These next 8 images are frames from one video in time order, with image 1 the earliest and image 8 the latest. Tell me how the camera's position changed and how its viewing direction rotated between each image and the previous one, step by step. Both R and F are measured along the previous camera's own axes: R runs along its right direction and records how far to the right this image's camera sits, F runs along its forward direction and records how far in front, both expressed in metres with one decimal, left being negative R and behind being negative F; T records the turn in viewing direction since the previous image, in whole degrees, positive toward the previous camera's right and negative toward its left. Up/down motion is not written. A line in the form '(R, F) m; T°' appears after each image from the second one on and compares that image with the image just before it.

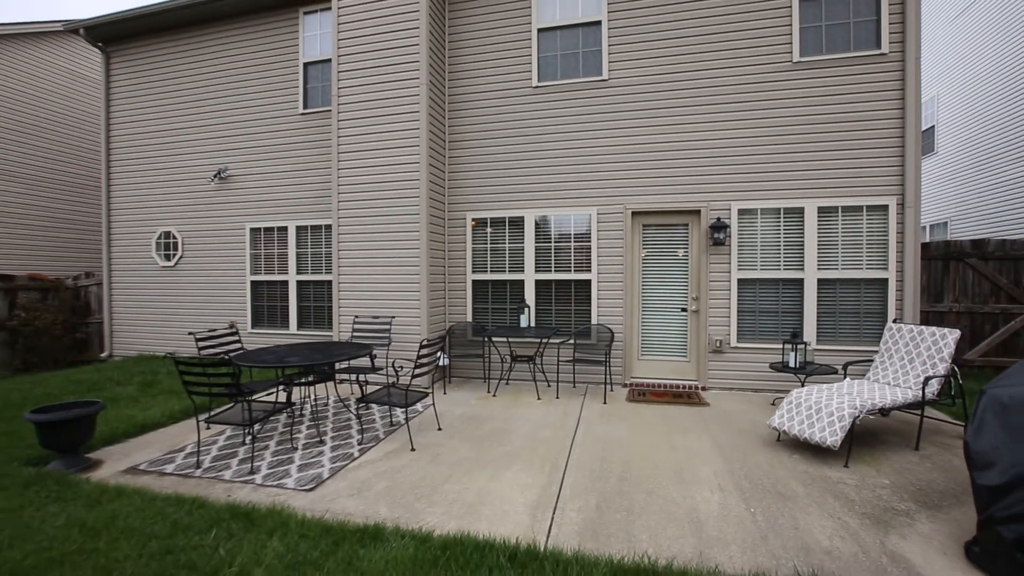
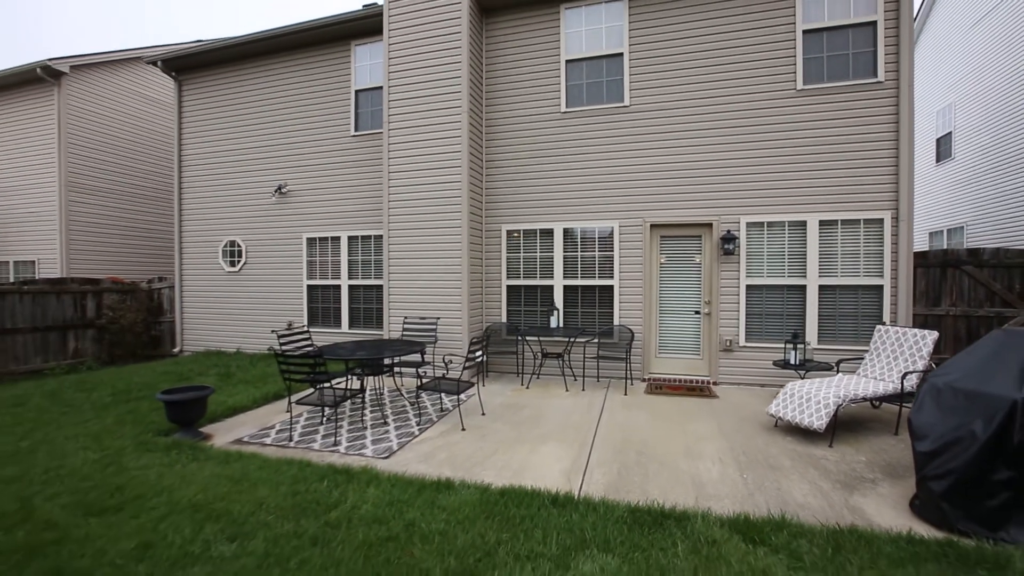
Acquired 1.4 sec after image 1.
(-0.1, -0.7) m; -2°
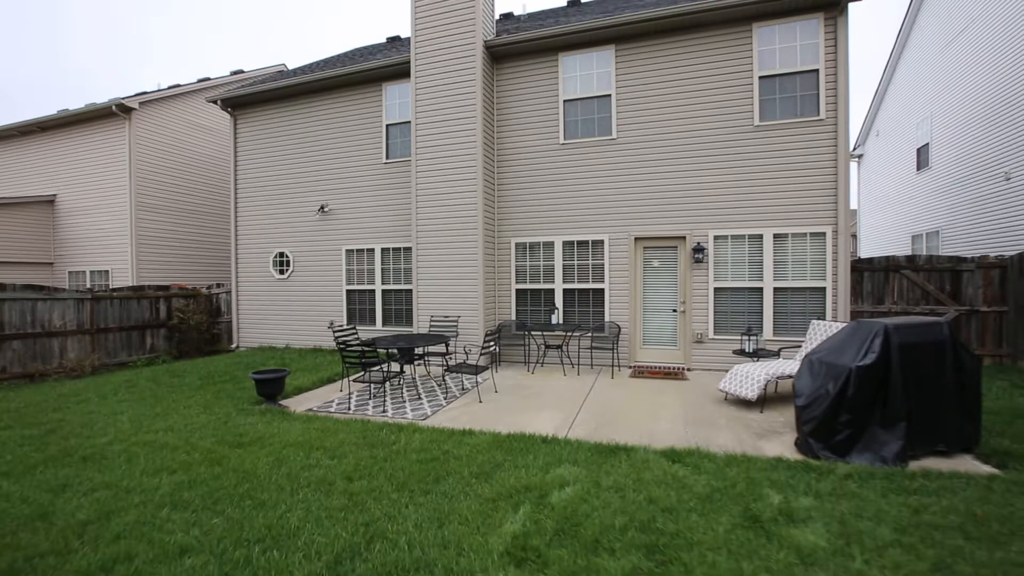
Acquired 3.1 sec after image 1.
(+0.1, -1.2) m; -2°
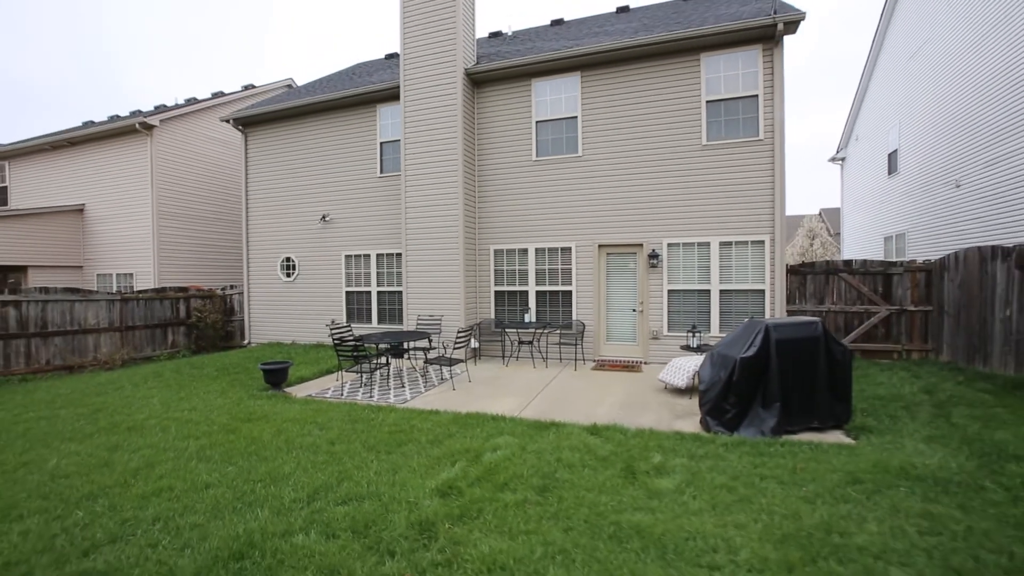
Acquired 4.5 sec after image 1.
(+0.5, -0.9) m; -1°
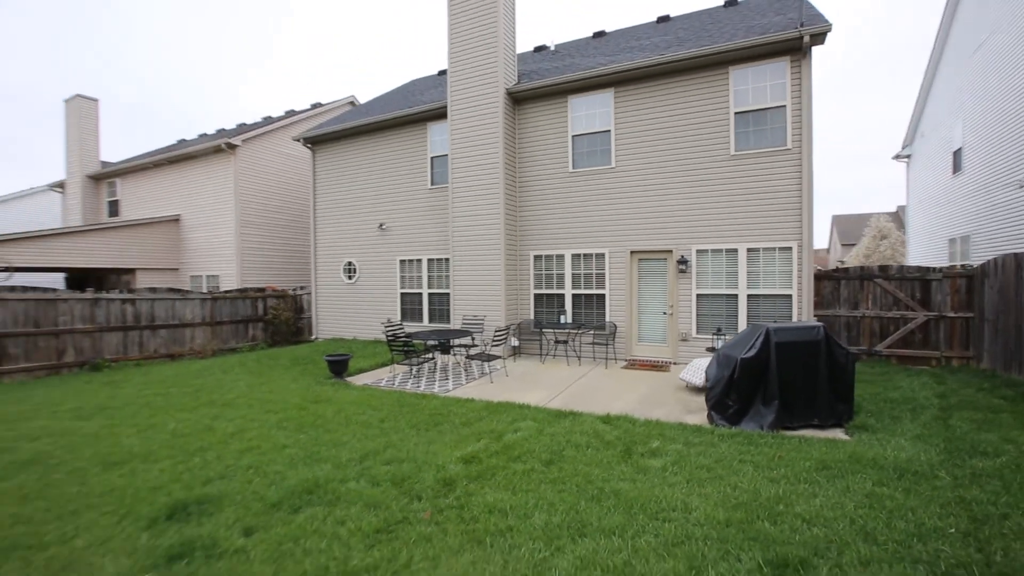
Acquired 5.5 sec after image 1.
(+0.3, -0.6) m; -6°
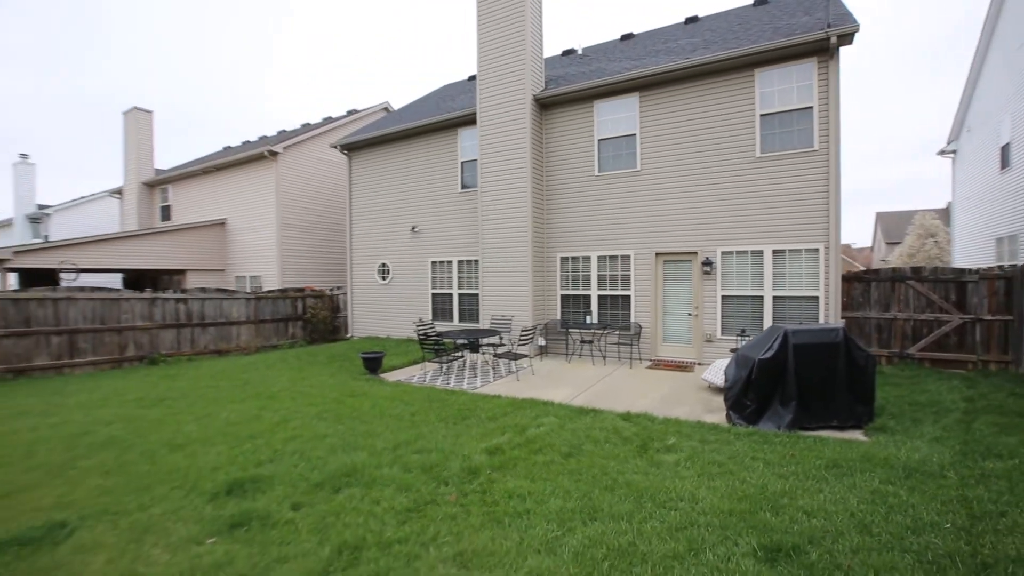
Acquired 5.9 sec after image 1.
(+0.1, -0.3) m; -4°
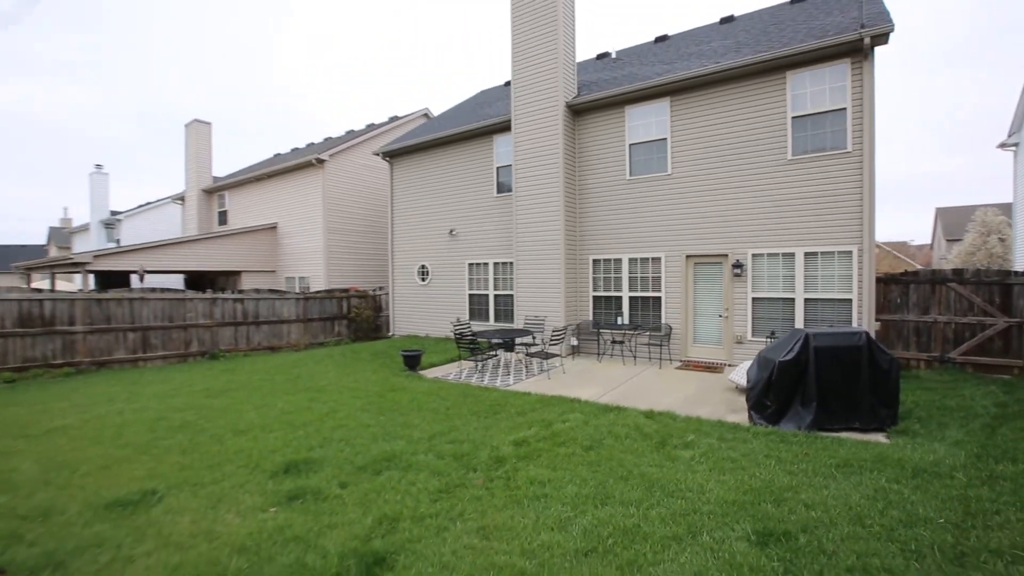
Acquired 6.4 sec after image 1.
(+0.1, -0.3) m; -4°
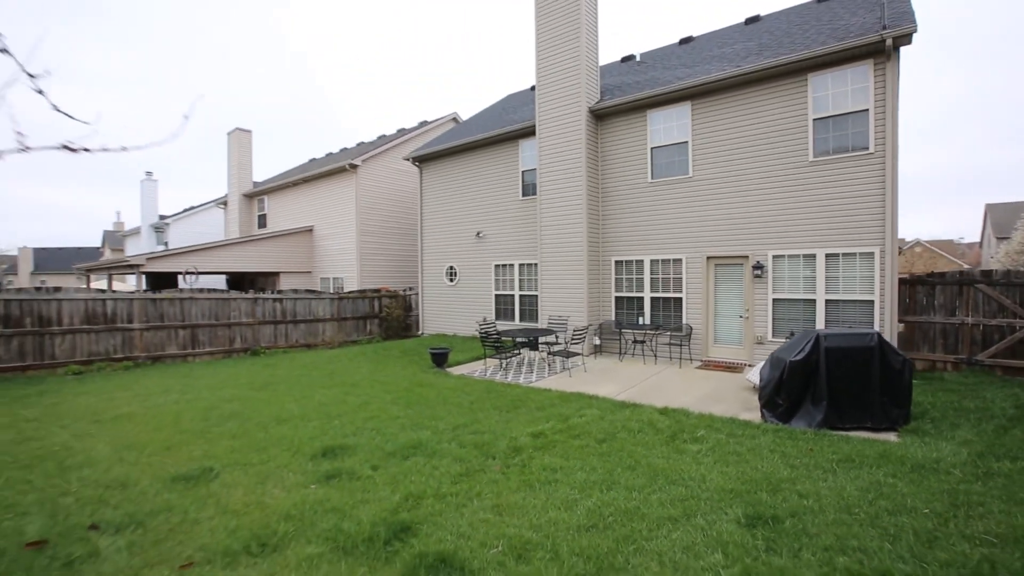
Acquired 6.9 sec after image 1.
(+0.1, -0.3) m; -3°
